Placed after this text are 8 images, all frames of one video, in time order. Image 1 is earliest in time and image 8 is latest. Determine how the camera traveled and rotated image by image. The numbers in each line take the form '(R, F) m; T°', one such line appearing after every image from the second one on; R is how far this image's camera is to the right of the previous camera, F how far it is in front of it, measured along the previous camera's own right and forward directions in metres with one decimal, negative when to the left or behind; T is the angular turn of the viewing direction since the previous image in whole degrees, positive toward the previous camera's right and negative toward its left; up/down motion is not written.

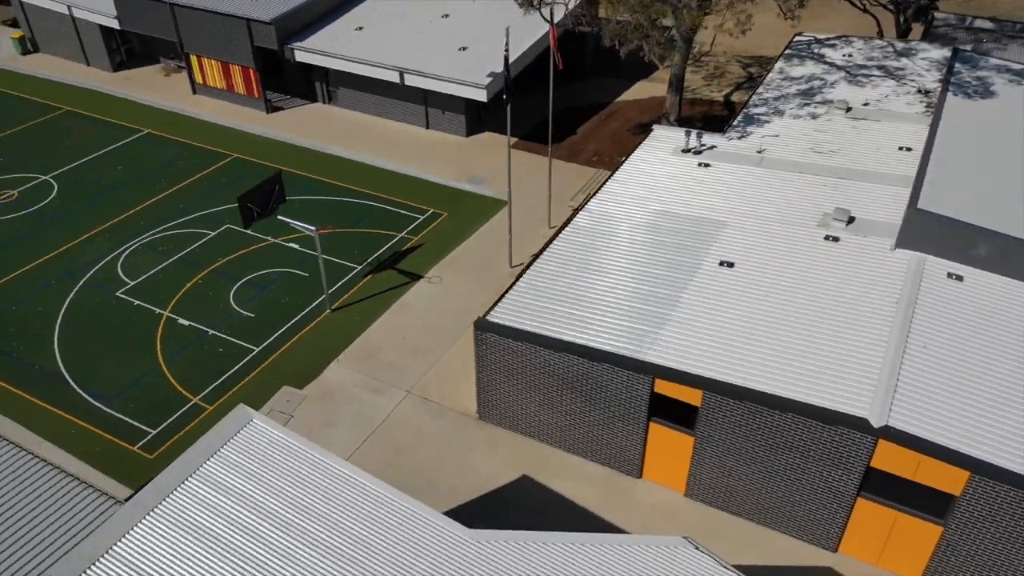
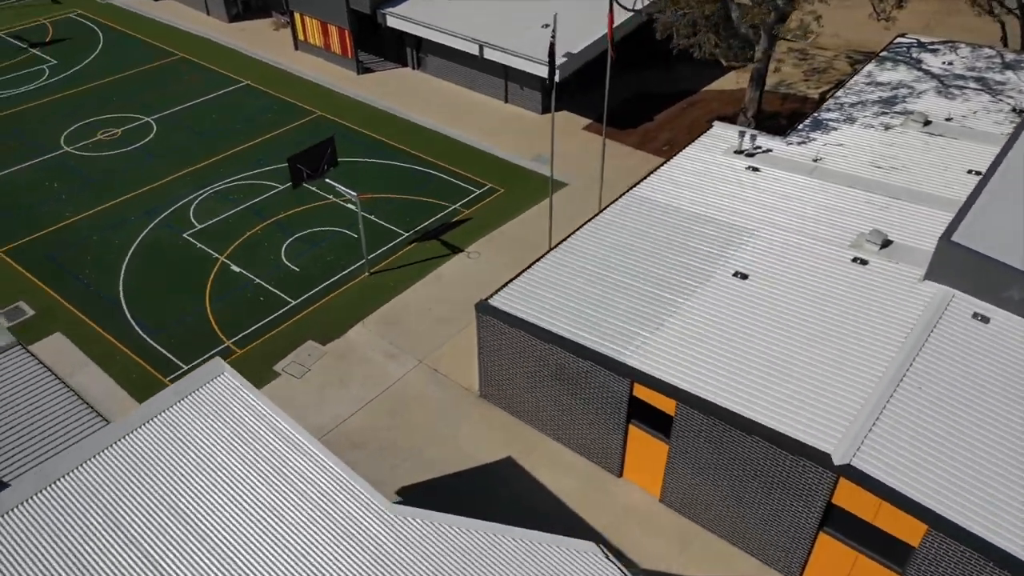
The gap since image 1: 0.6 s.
(+2.8, -0.1) m; -9°
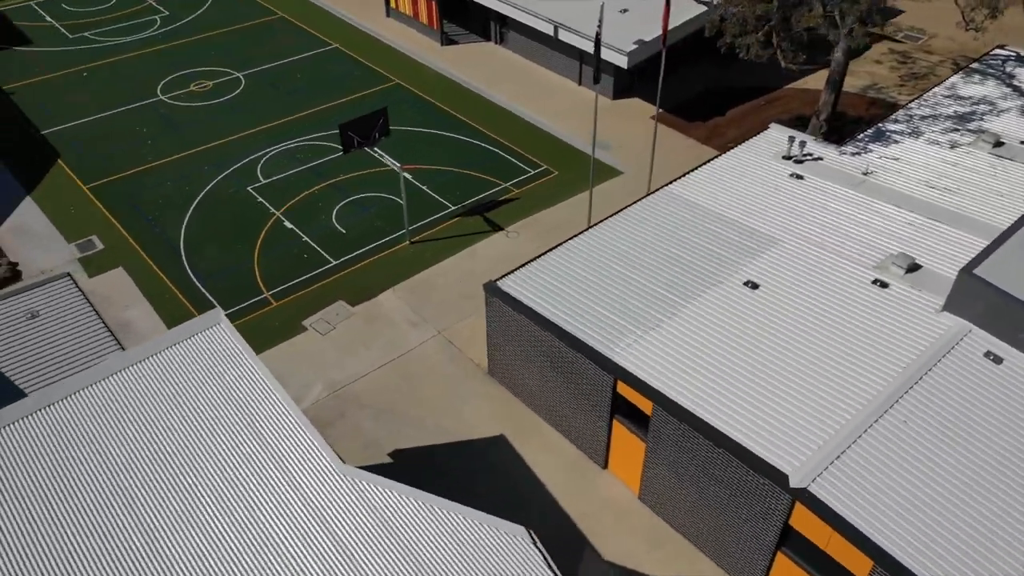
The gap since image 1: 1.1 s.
(+2.4, -0.3) m; -7°
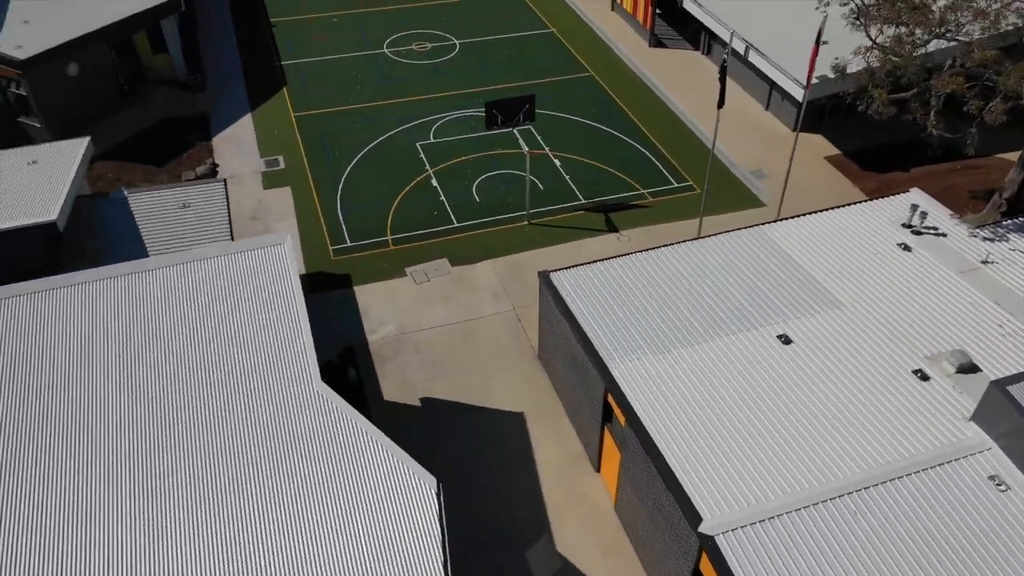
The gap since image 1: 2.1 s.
(+5.1, -0.6) m; -17°
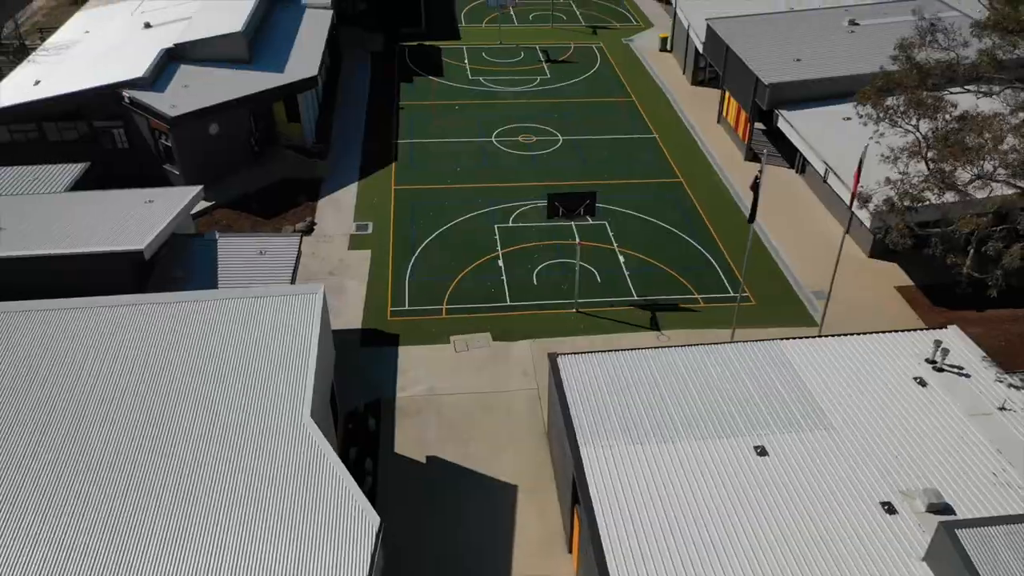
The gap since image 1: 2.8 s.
(+3.6, -1.2) m; -11°
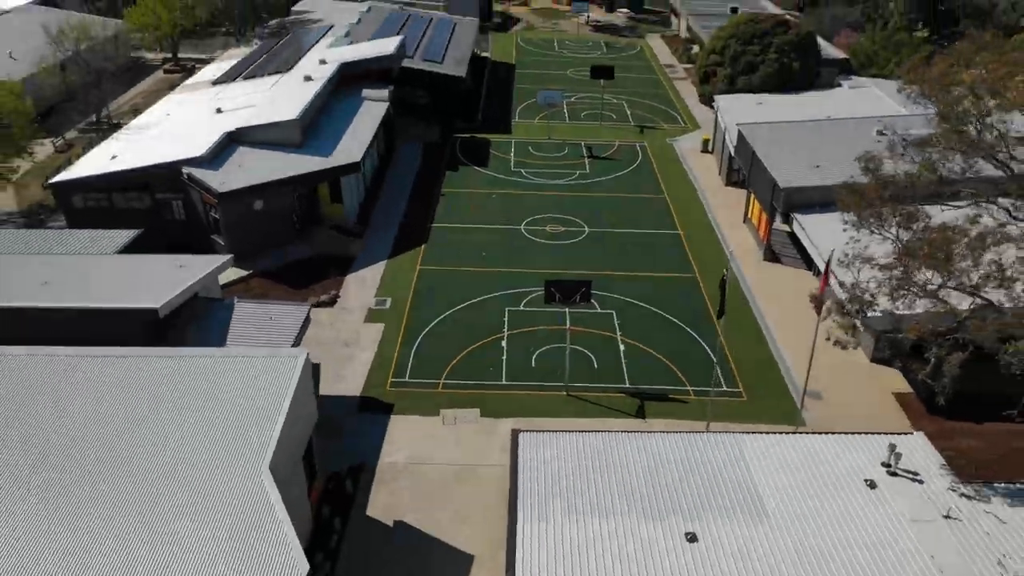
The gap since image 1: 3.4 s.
(+3.2, -1.3) m; -6°
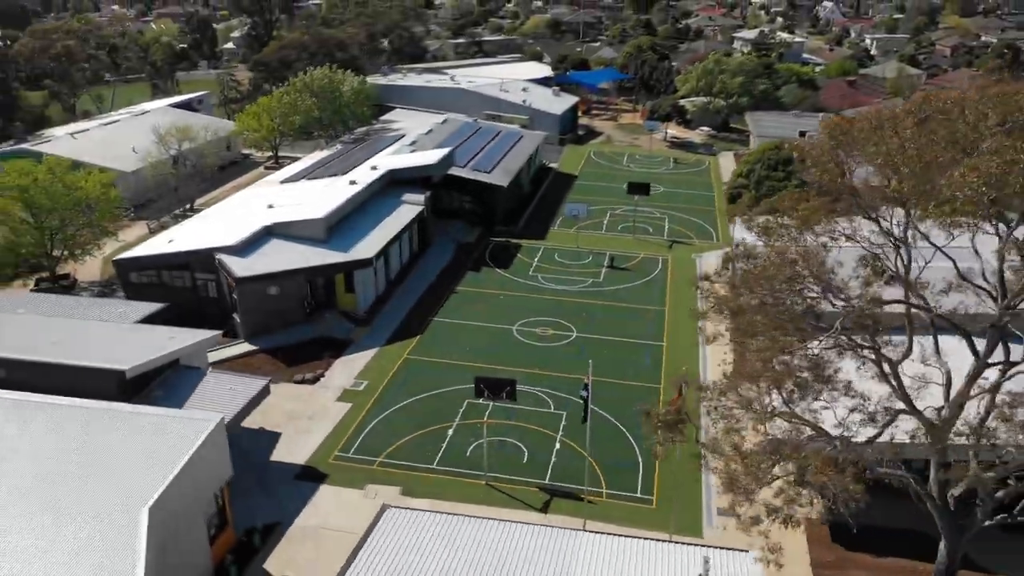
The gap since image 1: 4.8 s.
(+8.0, -2.5) m; -10°
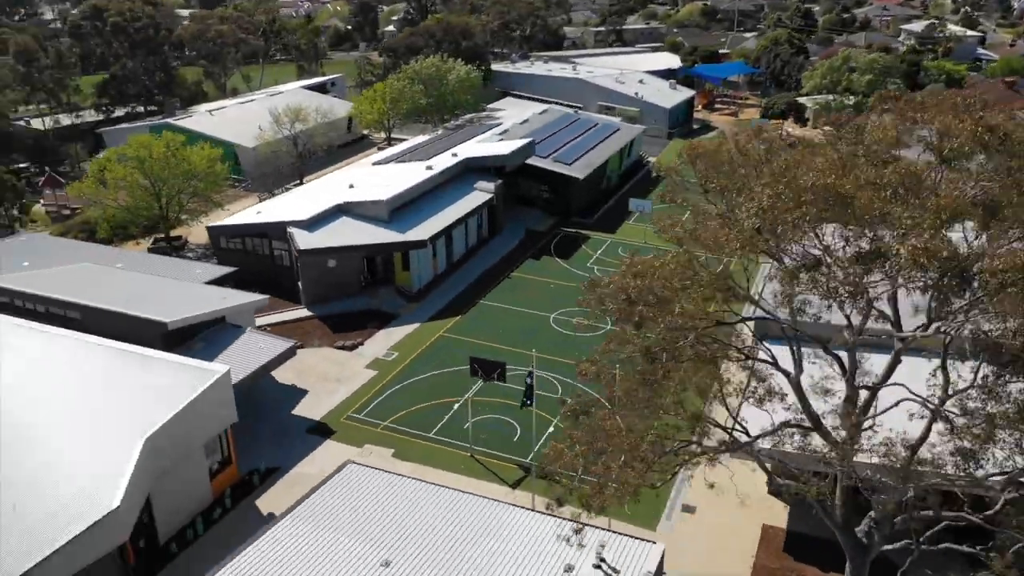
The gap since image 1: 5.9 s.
(+6.7, -1.6) m; -11°
